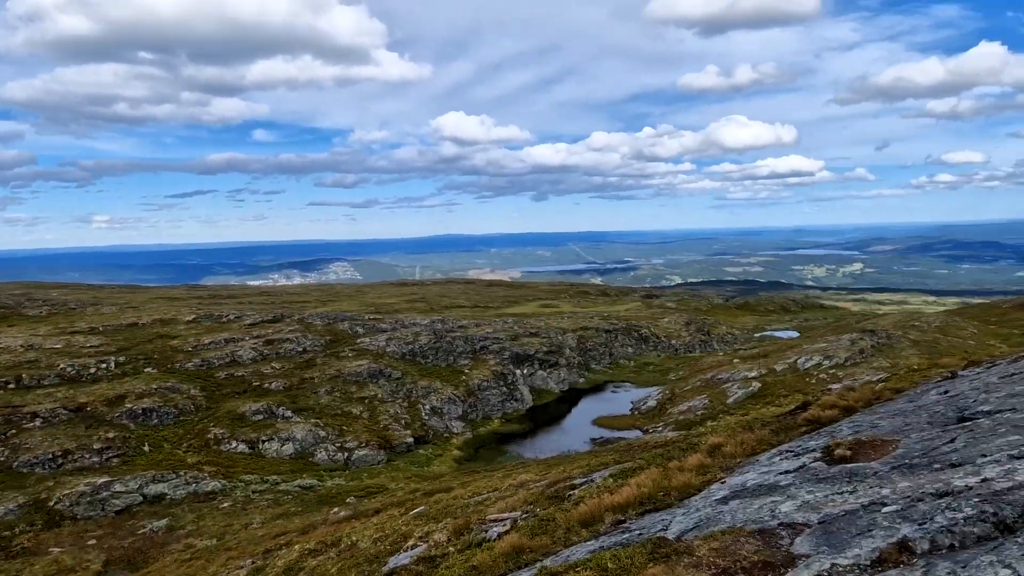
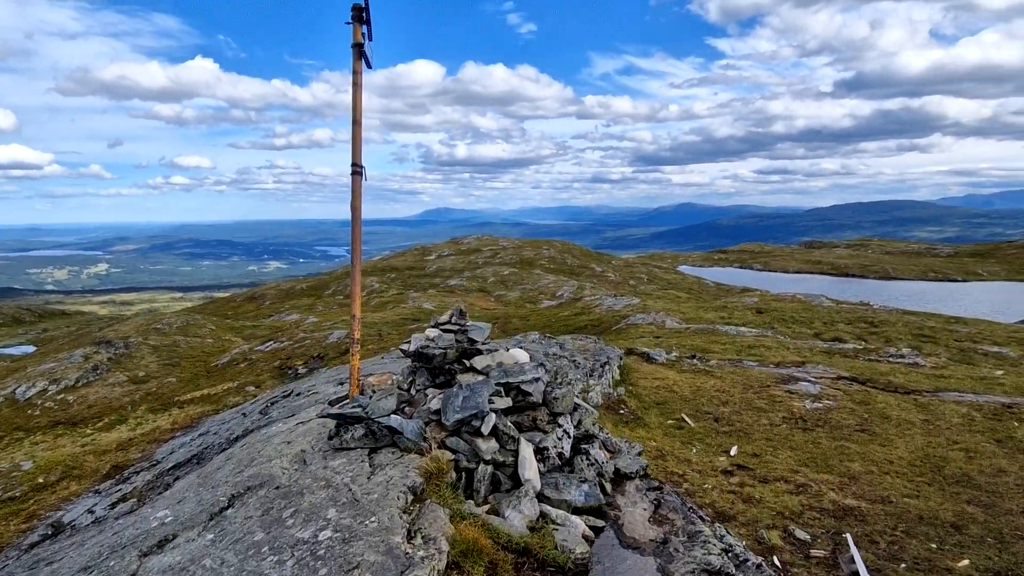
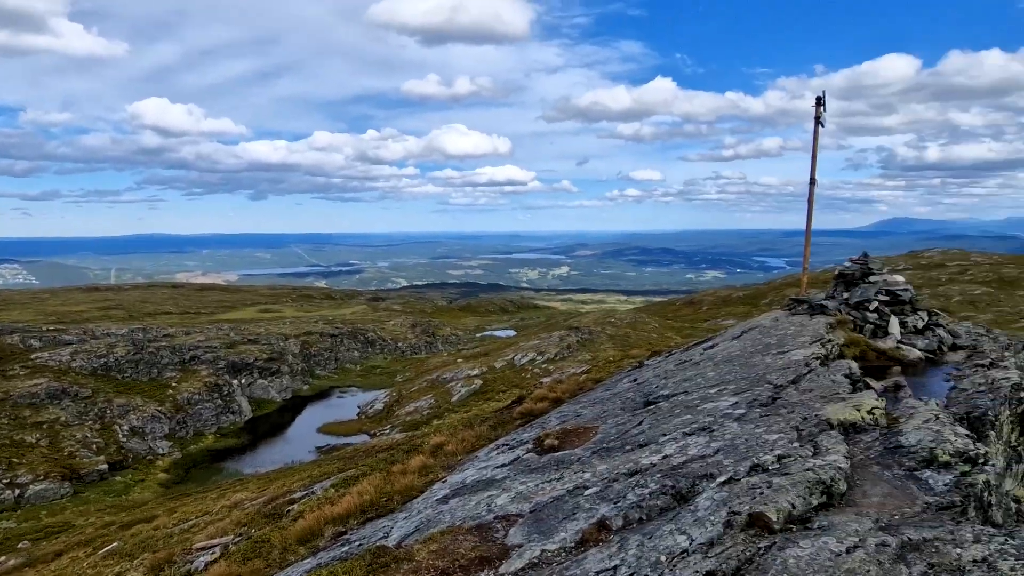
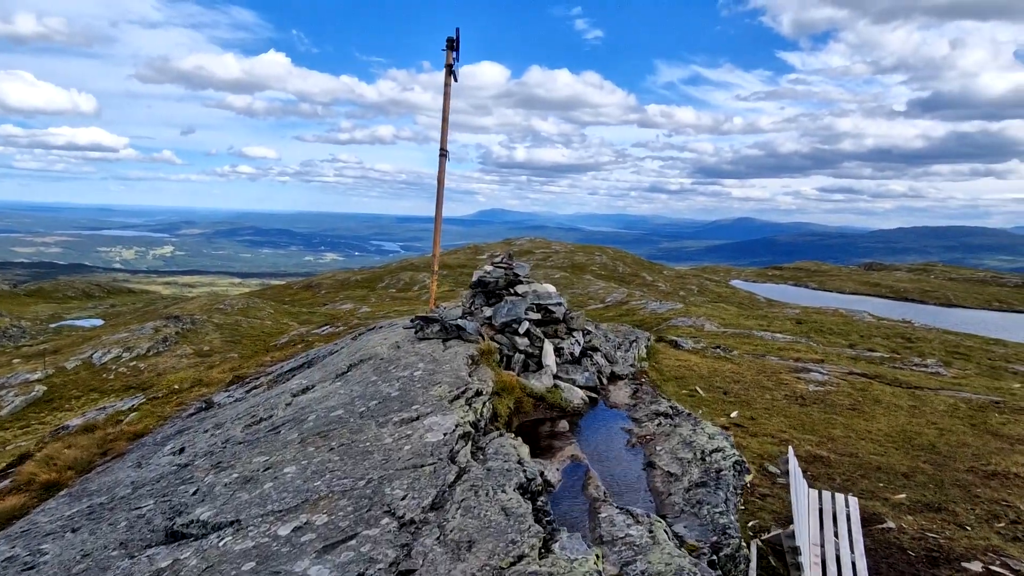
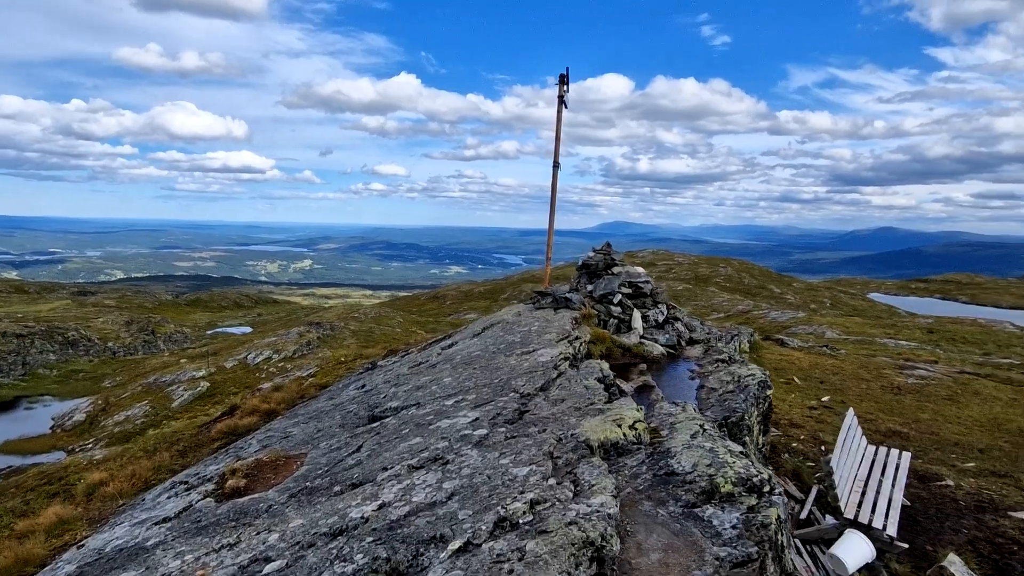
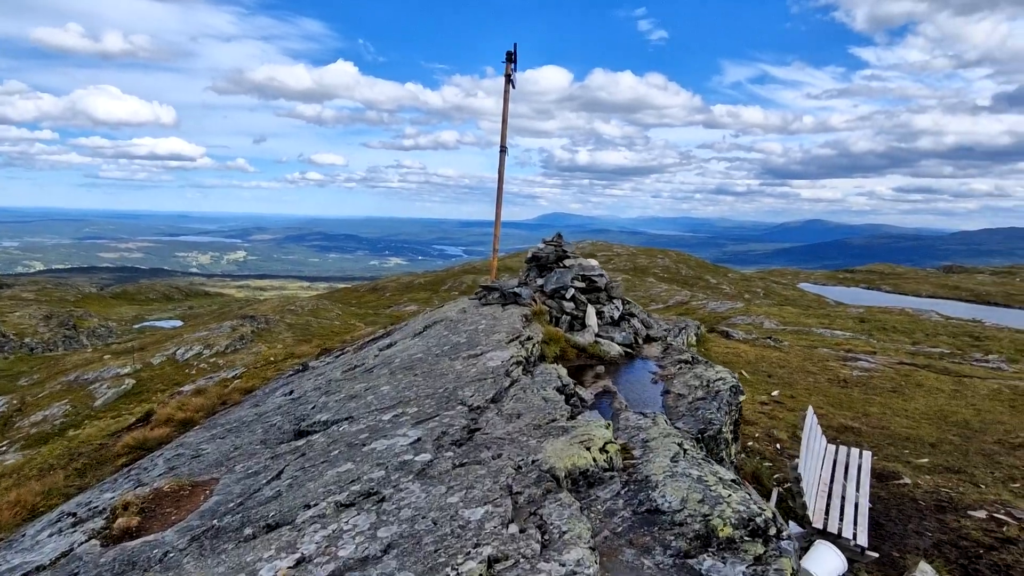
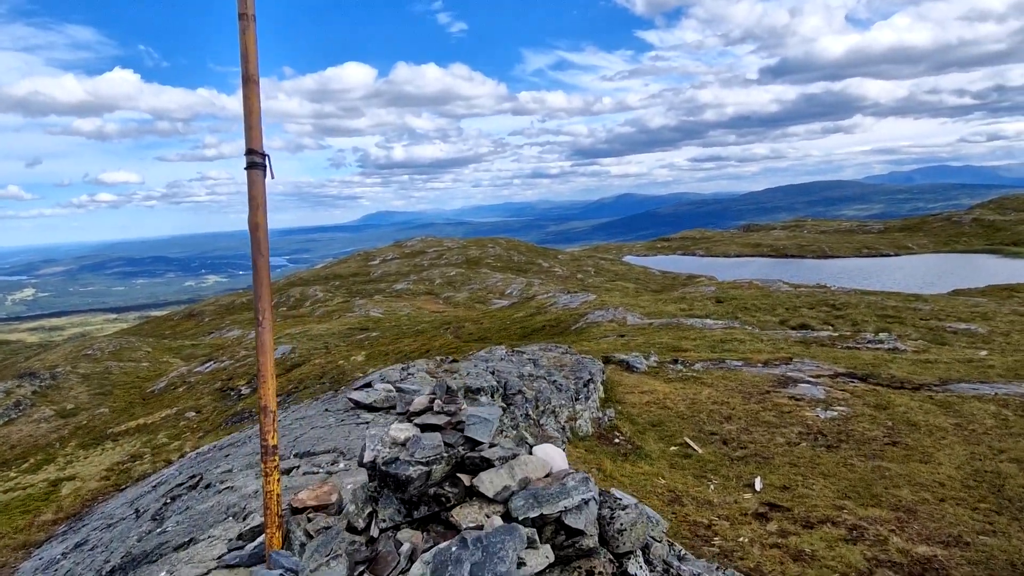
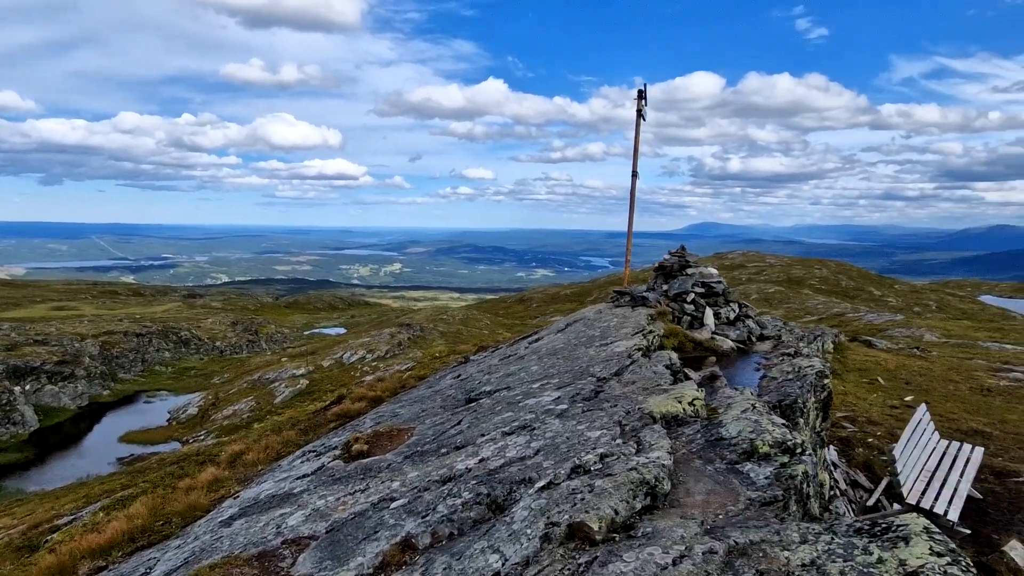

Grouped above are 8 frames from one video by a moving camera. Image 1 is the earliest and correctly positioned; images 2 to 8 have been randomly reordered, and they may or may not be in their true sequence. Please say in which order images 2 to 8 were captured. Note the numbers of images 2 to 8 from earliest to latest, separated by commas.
3, 8, 5, 6, 4, 2, 7
